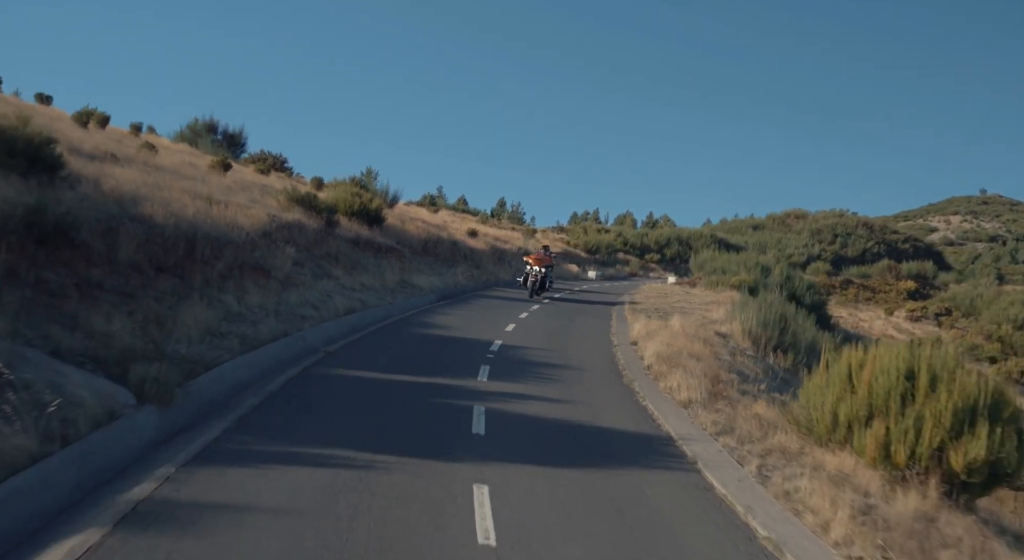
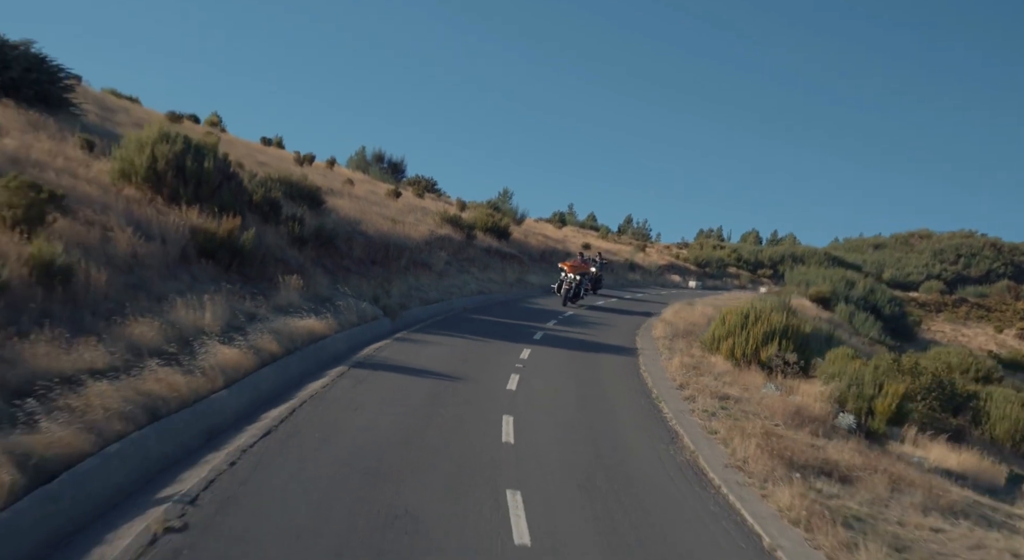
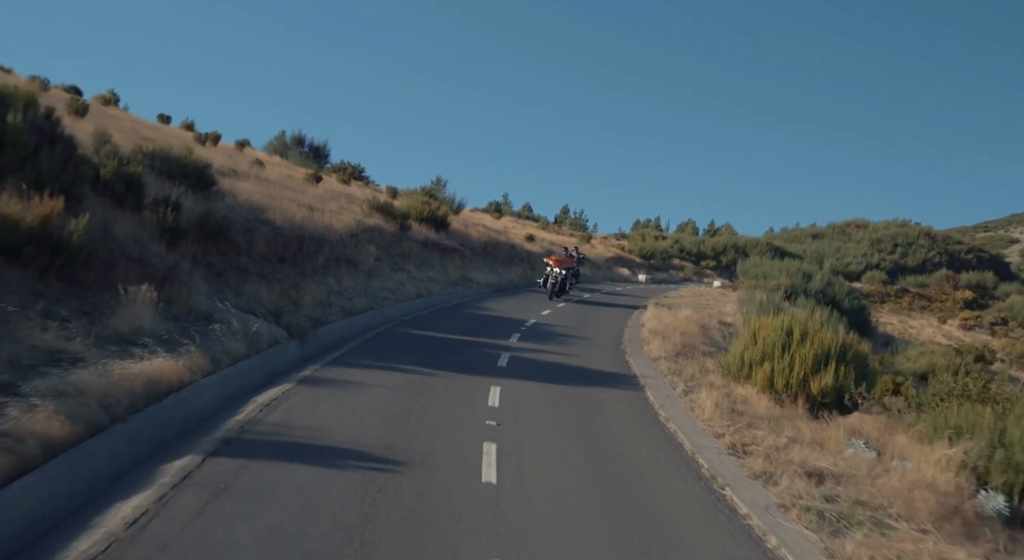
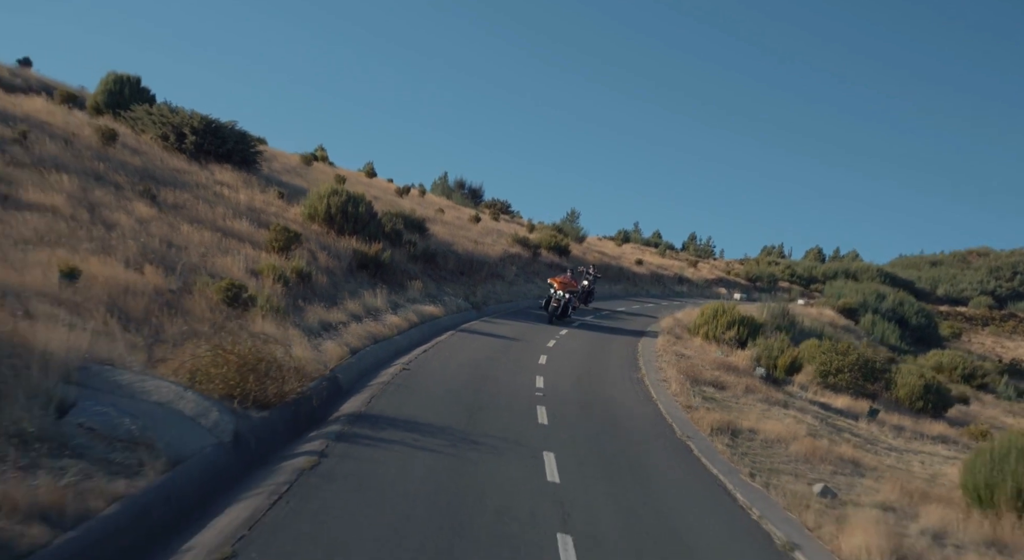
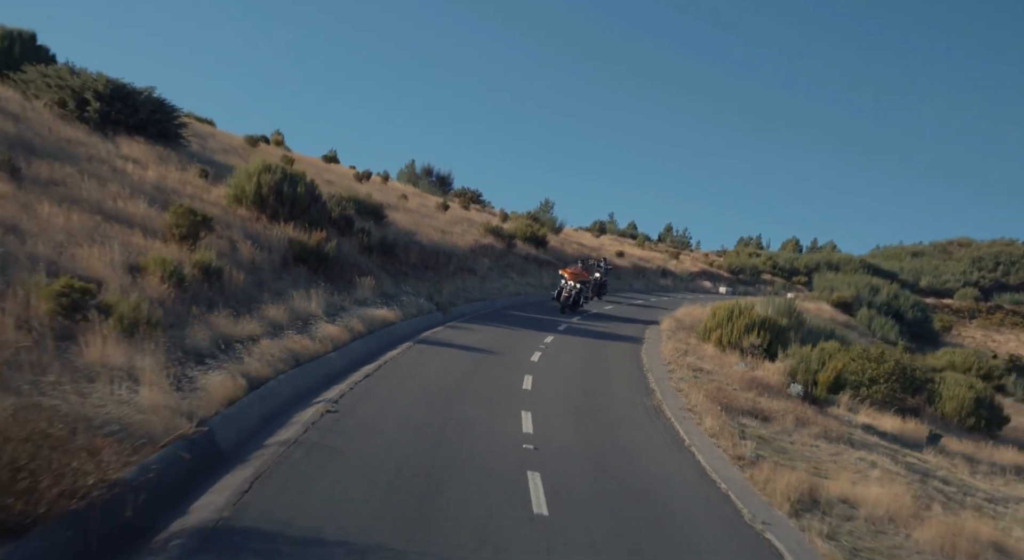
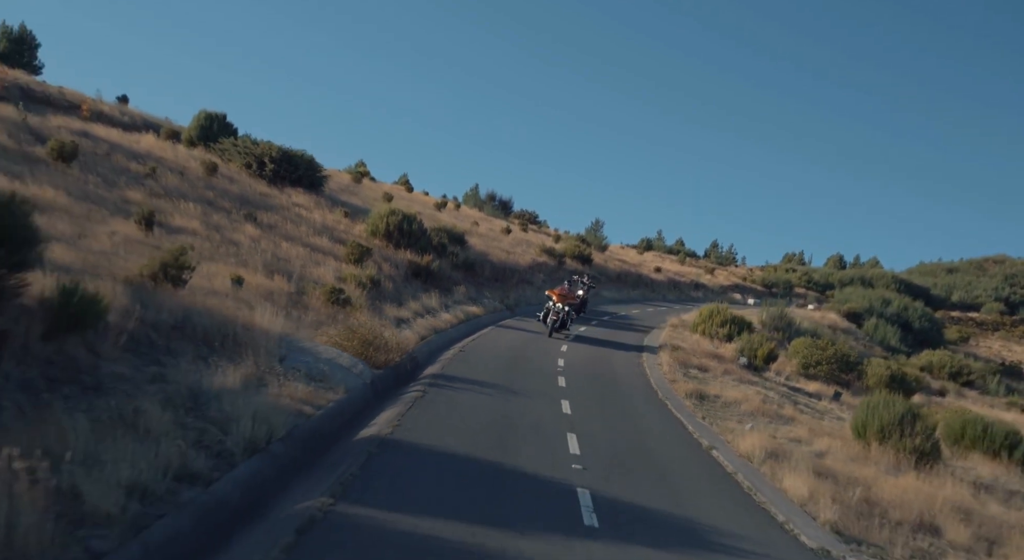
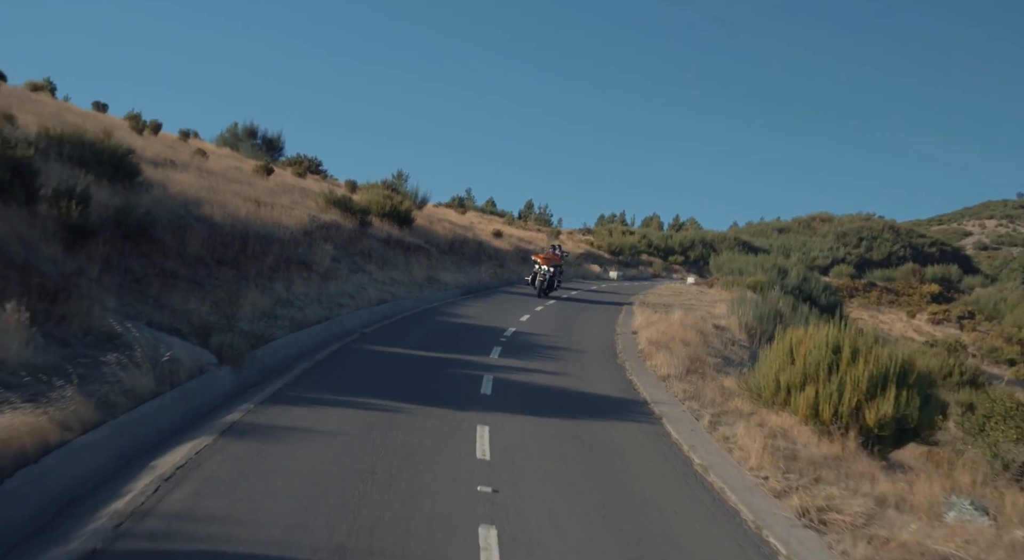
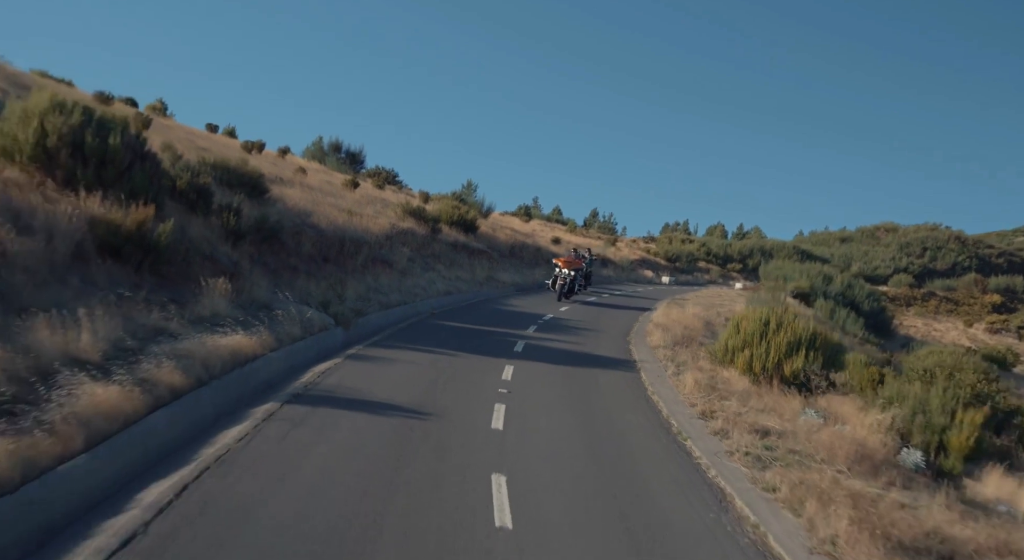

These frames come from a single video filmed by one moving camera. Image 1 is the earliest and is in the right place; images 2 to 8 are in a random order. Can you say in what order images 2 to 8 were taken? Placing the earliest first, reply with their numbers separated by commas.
7, 3, 8, 2, 5, 4, 6
